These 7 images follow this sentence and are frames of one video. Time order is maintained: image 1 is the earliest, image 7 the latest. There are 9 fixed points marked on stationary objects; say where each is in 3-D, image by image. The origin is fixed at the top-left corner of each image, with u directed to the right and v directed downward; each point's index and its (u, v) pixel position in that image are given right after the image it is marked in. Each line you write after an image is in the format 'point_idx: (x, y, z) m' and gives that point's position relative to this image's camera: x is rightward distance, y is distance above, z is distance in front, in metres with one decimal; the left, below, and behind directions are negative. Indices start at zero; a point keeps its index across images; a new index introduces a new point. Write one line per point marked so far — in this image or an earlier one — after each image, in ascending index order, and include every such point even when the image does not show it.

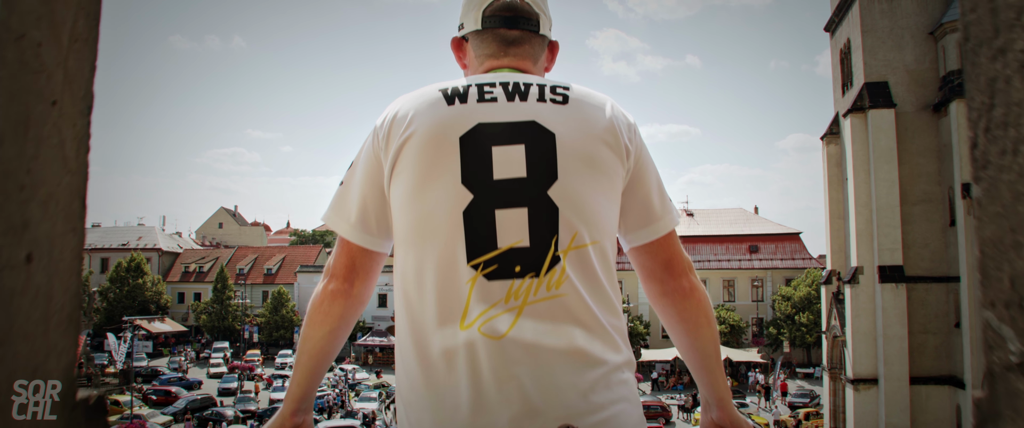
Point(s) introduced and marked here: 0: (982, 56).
0: (+0.6, +0.2, +0.6) m
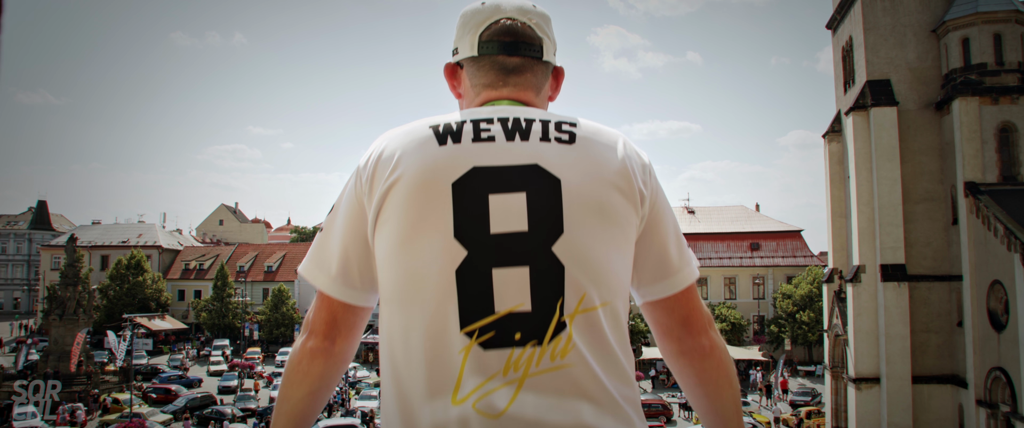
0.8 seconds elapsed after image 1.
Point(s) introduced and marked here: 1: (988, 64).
0: (+0.6, +0.1, +0.5) m
1: (+14.2, +4.6, +15.9) m
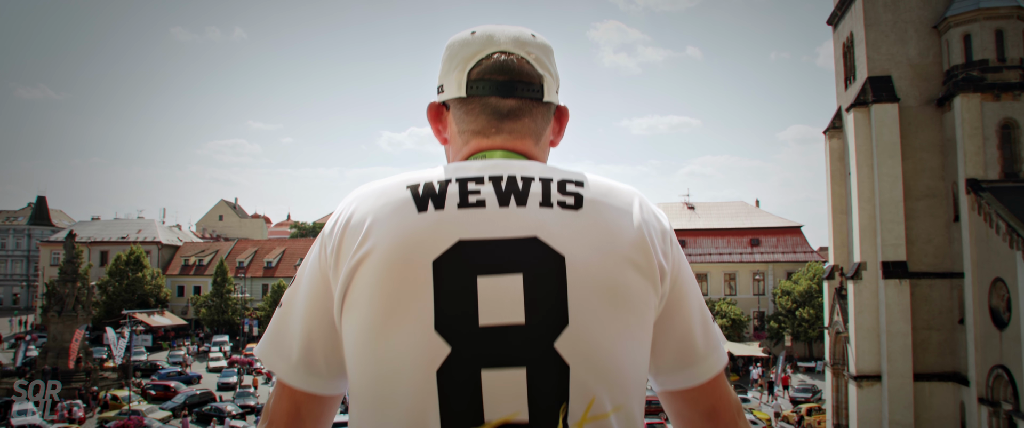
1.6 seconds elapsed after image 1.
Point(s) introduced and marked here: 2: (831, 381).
0: (+0.6, 0.0, +0.3) m
1: (+14.2, +4.6, +15.7) m
2: (+11.7, -6.1, +19.1) m
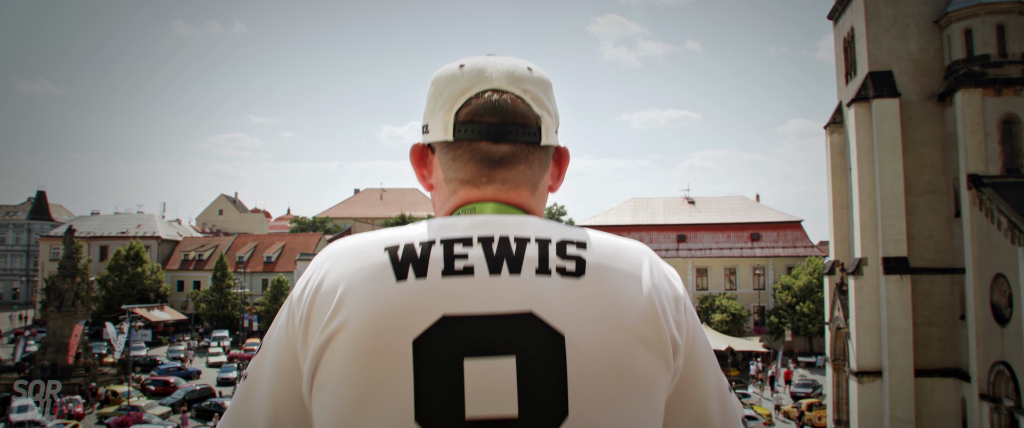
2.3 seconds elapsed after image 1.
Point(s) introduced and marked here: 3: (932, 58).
0: (+0.6, -0.1, +0.2) m
1: (+14.2, +4.7, +15.5) m
2: (+11.7, -6.0, +19.0) m
3: (+13.5, +4.9, +16.8) m
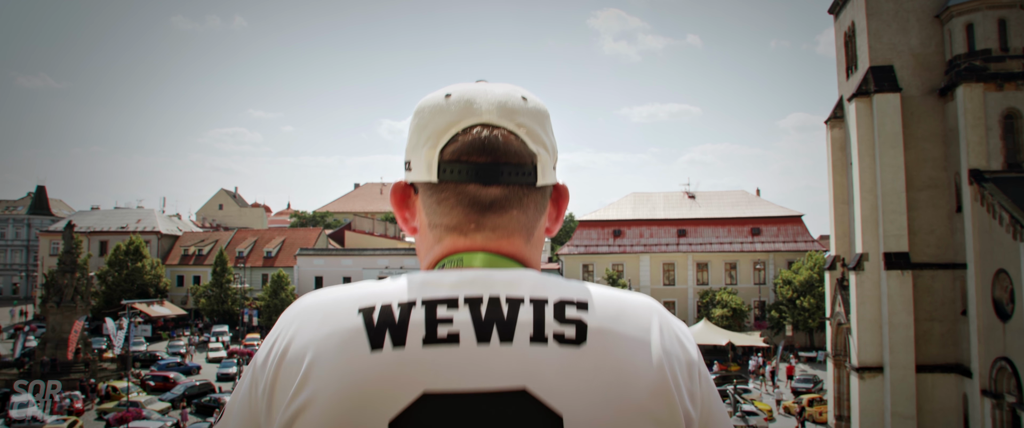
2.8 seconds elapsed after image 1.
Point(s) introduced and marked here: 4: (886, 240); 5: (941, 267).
0: (+0.6, -0.1, 0.0) m
1: (+14.2, +4.8, +15.2) m
2: (+11.7, -5.8, +18.9) m
3: (+13.5, +5.1, +16.5) m
4: (+11.4, -0.8, +15.7) m
5: (+13.1, -1.7, +15.8) m
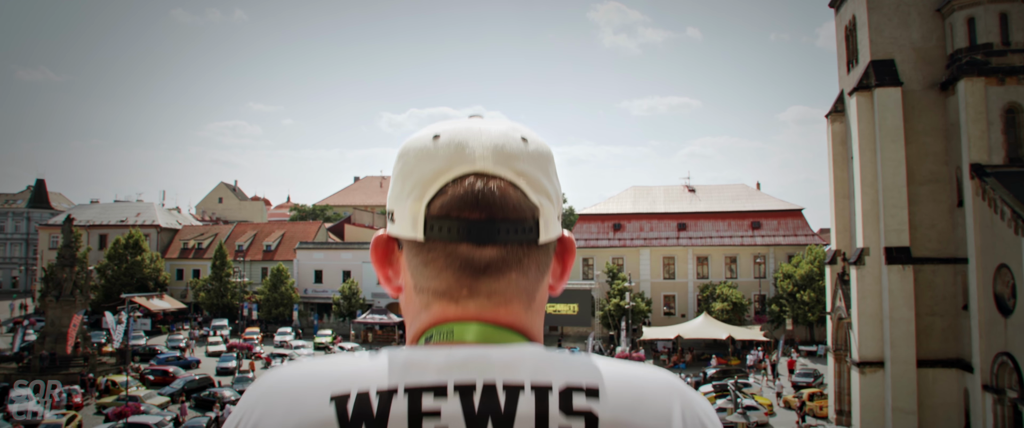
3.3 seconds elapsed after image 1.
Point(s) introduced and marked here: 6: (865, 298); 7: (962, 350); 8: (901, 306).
0: (+0.6, -0.2, -0.2) m
1: (+14.2, +4.9, +14.9) m
2: (+11.7, -5.6, +18.8) m
3: (+13.5, +5.2, +16.2) m
4: (+11.4, -0.7, +15.5) m
5: (+13.1, -1.5, +15.6) m
6: (+11.0, -2.7, +16.0) m
7: (+13.2, -4.0, +15.6) m
8: (+11.8, -2.9, +15.6) m
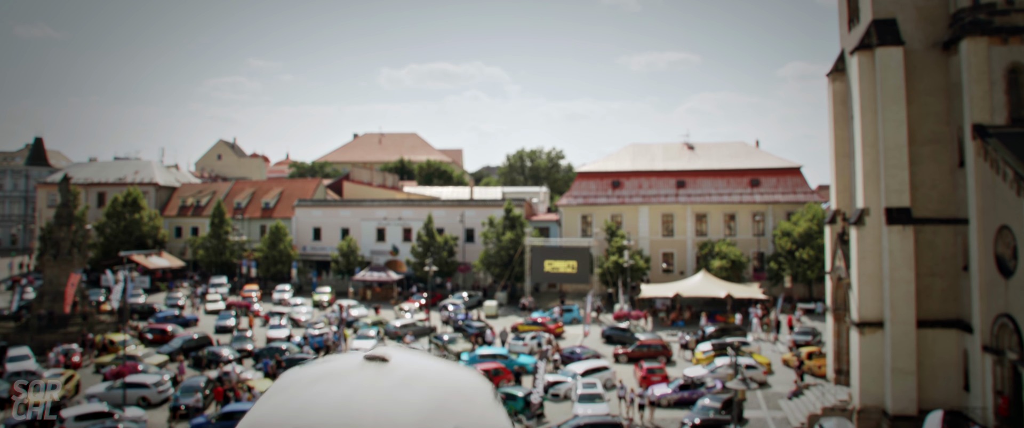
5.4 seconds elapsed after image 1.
0: (+0.5, -0.4, -1.1) m
1: (+14.1, +5.9, +13.7) m
2: (+11.6, -4.3, +18.3) m
3: (+13.4, +6.4, +14.9) m
4: (+11.3, +0.4, +14.7) m
5: (+13.0, -0.4, +14.9) m
6: (+10.9, -1.5, +15.3) m
7: (+13.1, -2.9, +15.0) m
8: (+11.7, -1.8, +15.0) m
